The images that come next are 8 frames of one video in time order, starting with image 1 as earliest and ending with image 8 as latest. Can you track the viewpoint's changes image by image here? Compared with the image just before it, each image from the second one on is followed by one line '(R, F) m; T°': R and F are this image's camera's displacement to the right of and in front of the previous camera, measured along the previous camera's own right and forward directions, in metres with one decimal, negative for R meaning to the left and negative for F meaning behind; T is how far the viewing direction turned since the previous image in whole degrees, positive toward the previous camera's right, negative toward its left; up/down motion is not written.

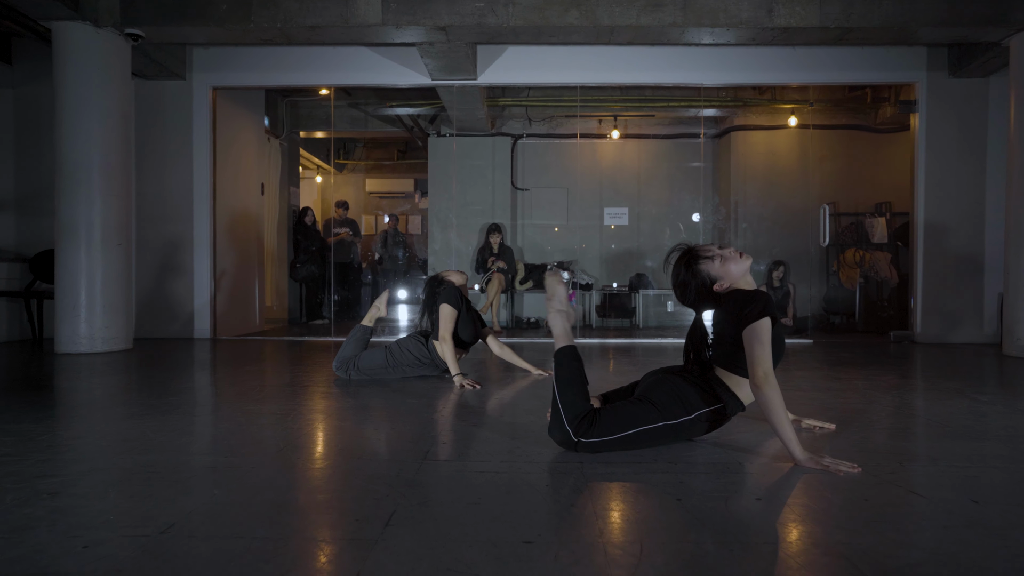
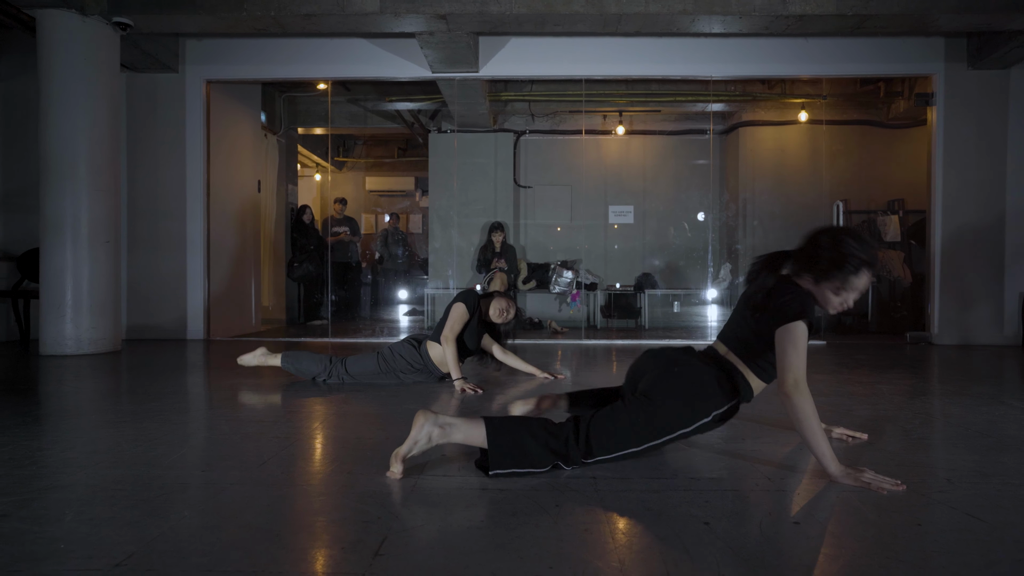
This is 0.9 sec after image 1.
(0.0, +0.2) m; 0°
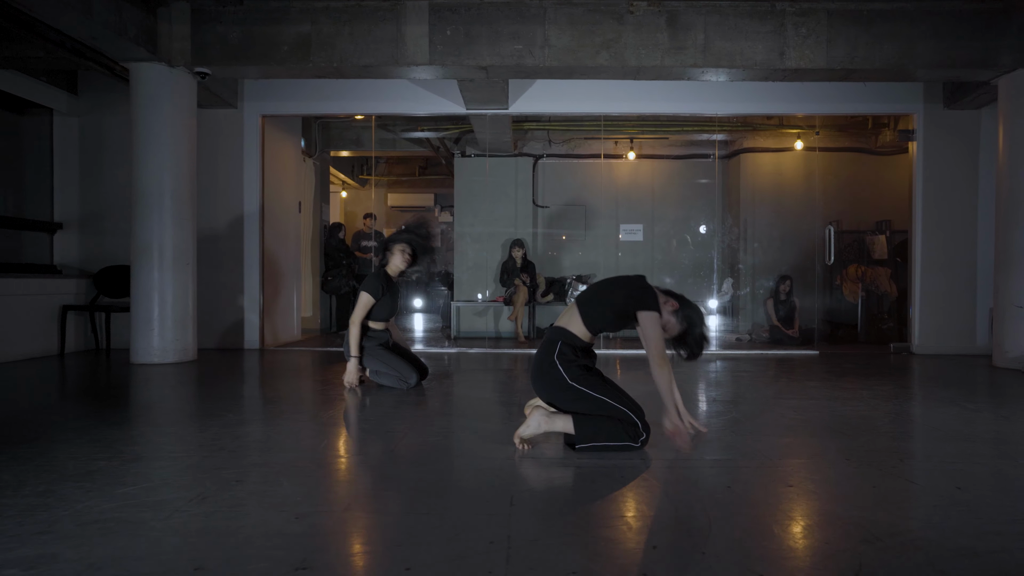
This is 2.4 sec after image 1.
(-0.3, -0.7) m; 0°
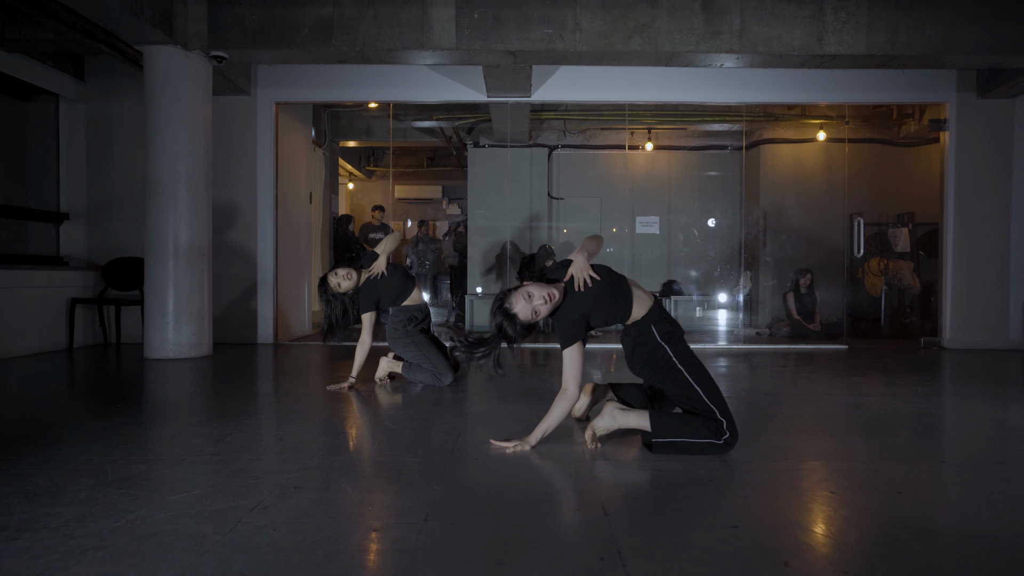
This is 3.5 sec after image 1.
(-0.3, +0.2) m; +1°
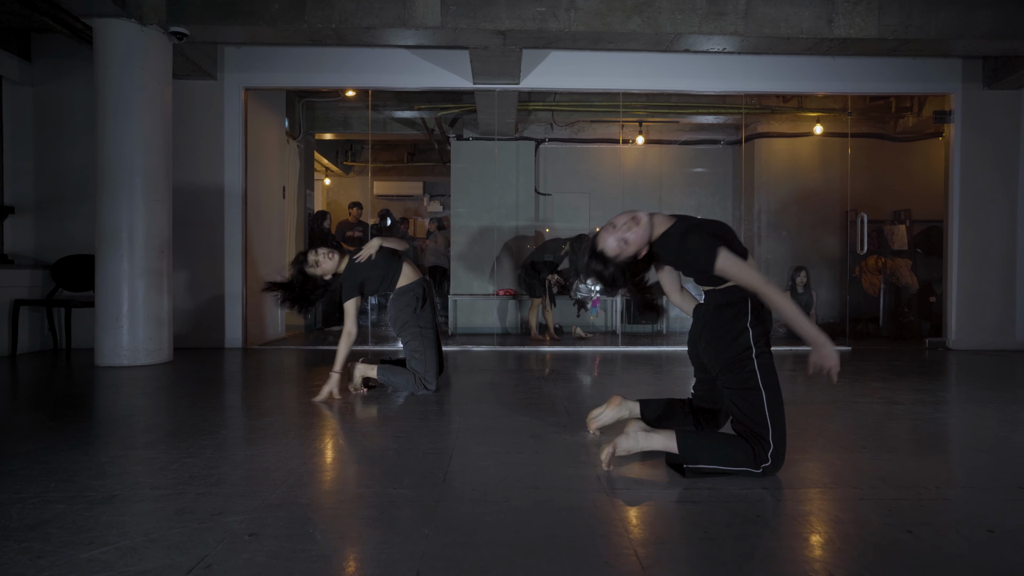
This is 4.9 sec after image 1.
(-0.1, +0.4) m; +2°
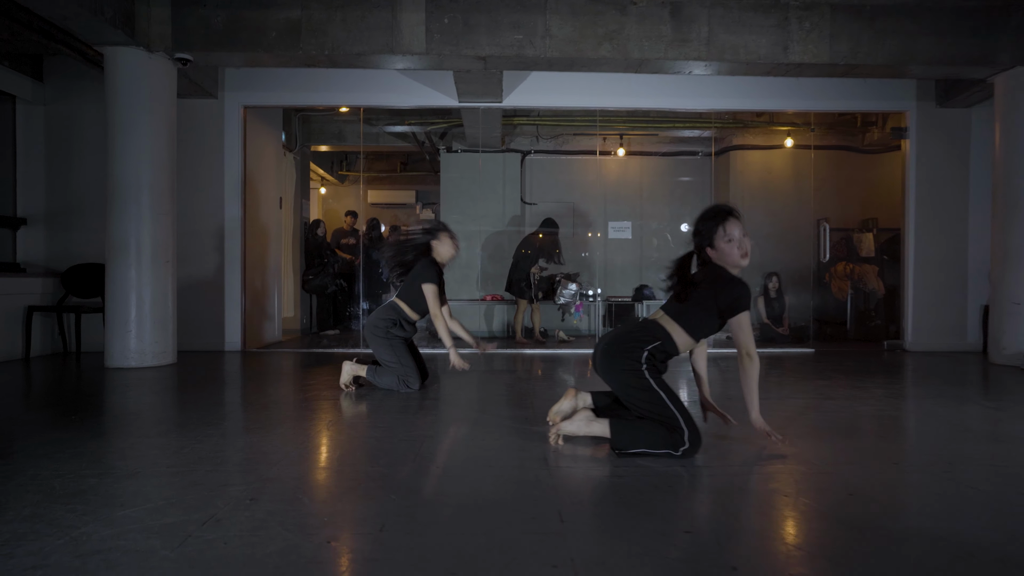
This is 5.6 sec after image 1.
(+0.2, -0.4) m; 0°
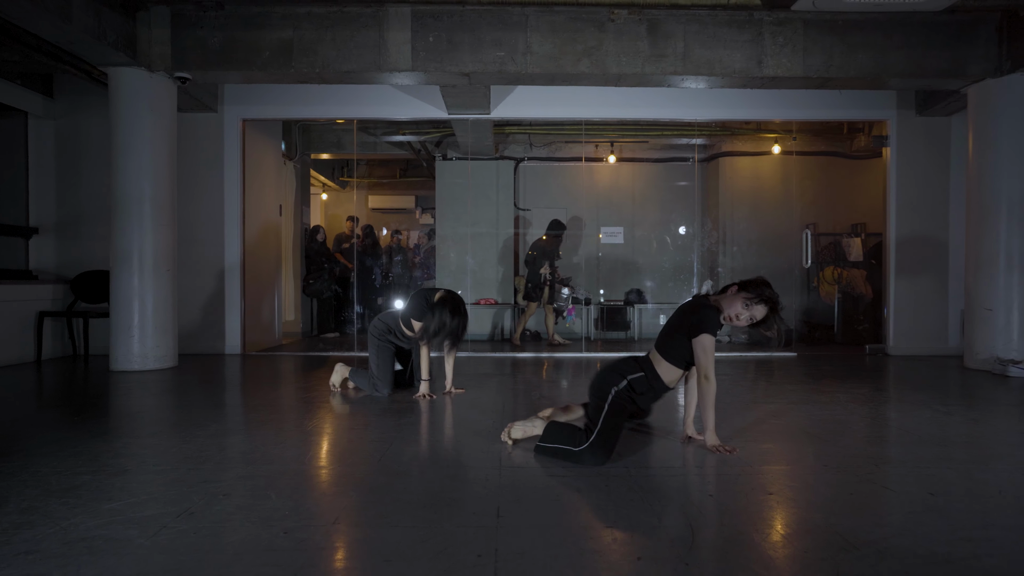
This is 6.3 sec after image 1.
(+0.3, -0.2) m; -1°
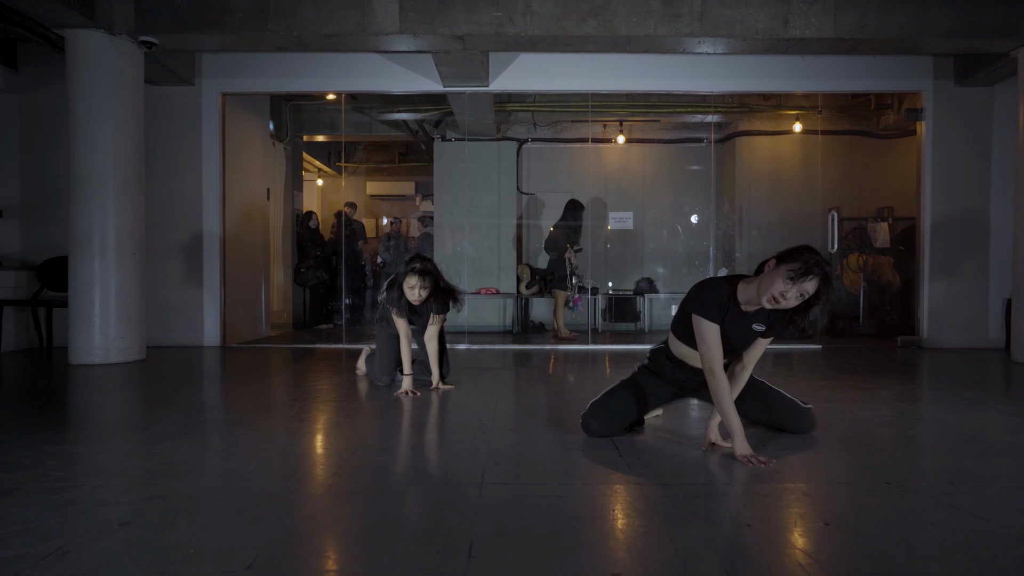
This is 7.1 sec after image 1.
(+0.1, +0.5) m; -1°
